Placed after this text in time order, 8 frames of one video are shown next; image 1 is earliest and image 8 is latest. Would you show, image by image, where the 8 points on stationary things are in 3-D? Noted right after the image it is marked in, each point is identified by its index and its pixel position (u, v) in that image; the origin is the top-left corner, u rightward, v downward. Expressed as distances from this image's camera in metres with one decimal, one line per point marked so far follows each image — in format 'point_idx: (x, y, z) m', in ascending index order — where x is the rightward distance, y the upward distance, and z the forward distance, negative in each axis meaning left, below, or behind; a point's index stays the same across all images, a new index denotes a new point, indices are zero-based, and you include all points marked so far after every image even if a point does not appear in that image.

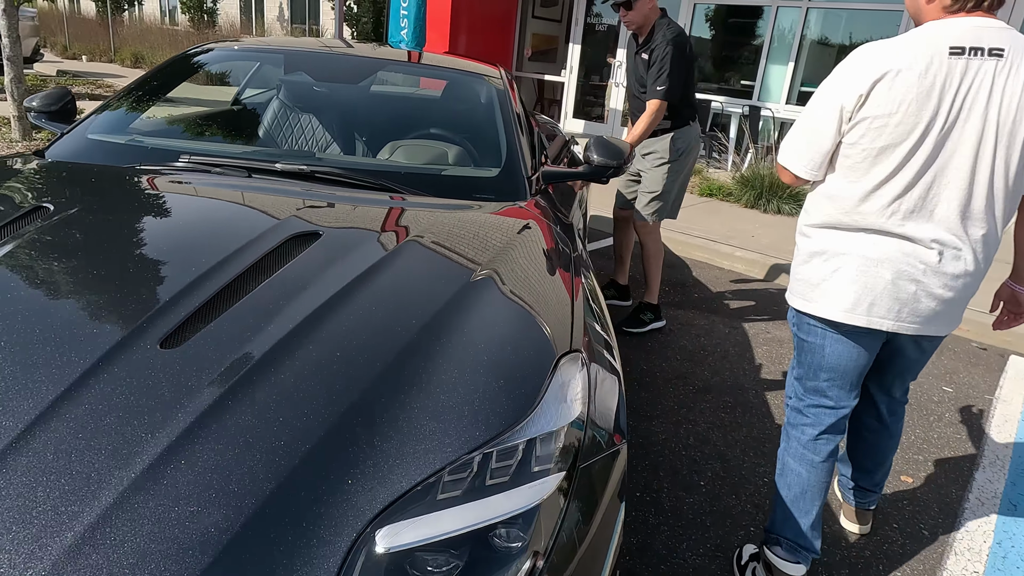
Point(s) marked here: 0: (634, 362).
0: (+0.6, -0.4, +3.4) m
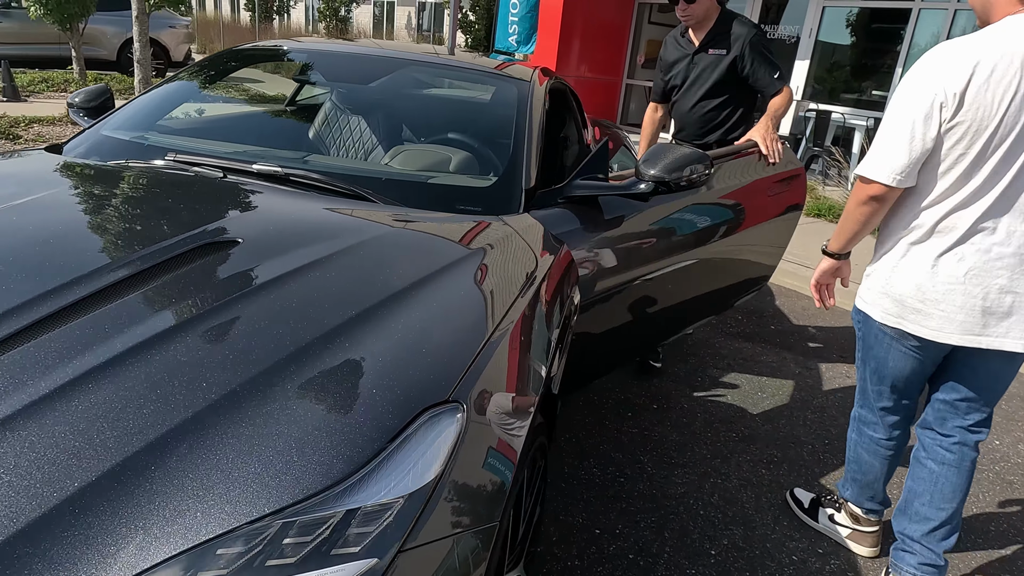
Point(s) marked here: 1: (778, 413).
0: (+0.7, -0.5, +3.0) m
1: (+1.2, -0.6, +3.0) m
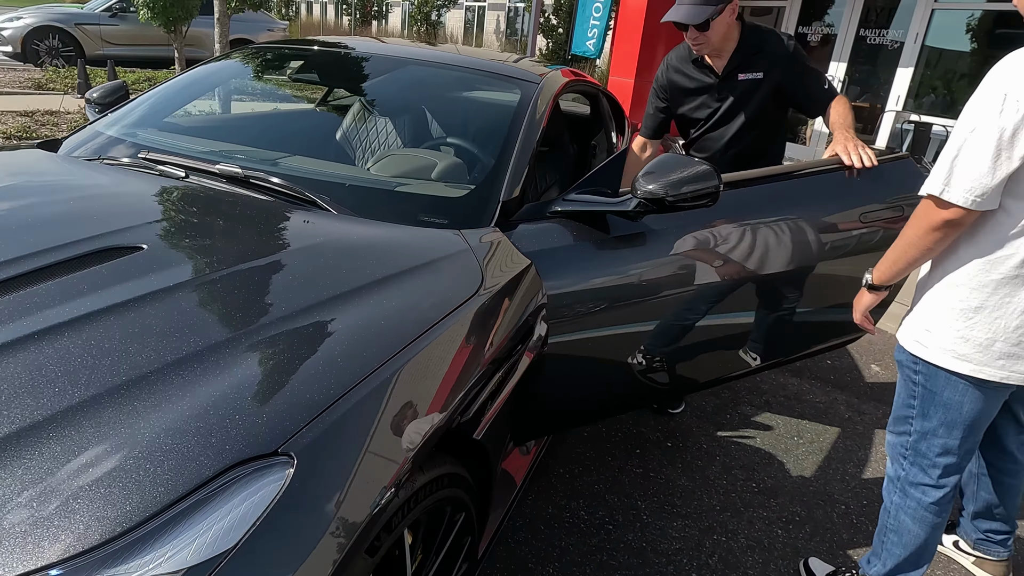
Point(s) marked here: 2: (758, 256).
0: (+0.8, -0.6, +2.7) m
1: (+1.2, -0.7, +2.6) m
2: (+0.8, +0.1, +2.1) m
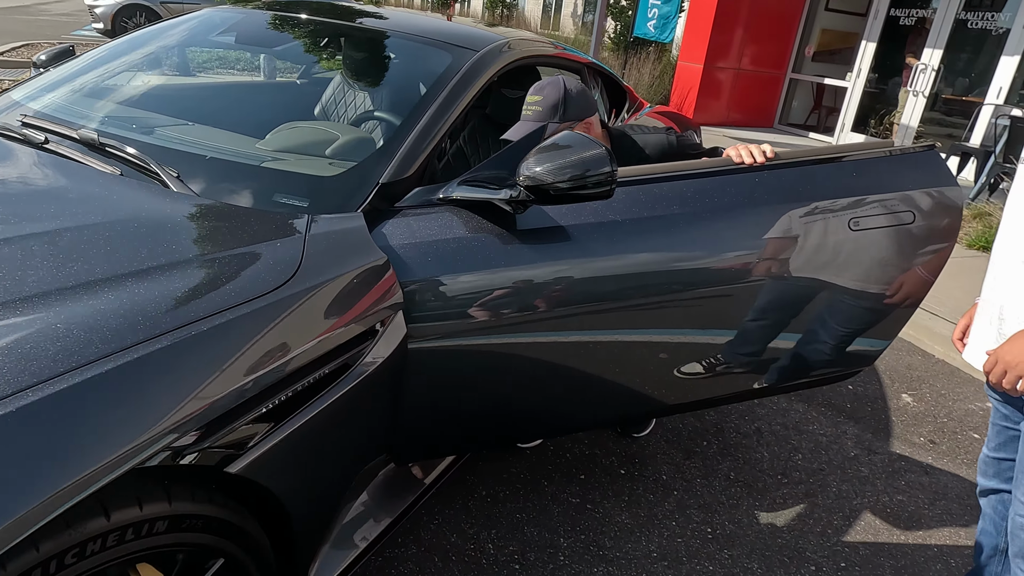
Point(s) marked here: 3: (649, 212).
0: (+0.5, -0.6, +2.4) m
1: (+0.9, -0.8, +2.2) m
2: (+0.5, +0.1, +1.8) m
3: (+0.4, +0.2, +1.8) m
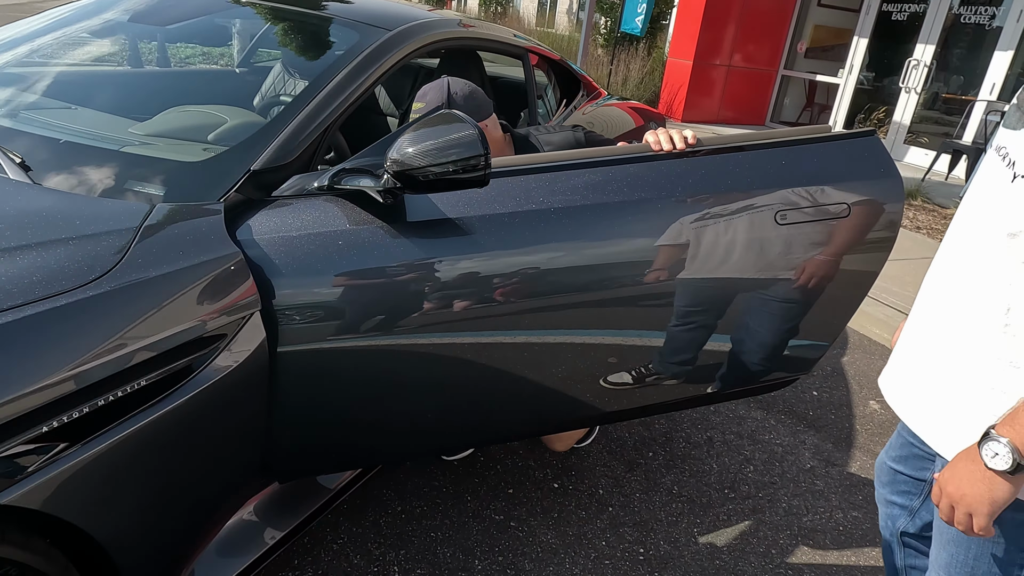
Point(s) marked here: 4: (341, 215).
0: (+0.3, -0.6, +2.2) m
1: (+0.7, -0.8, +2.1) m
2: (+0.3, +0.1, +1.6) m
3: (+0.1, +0.2, +1.6) m
4: (-0.4, +0.2, +1.5) m
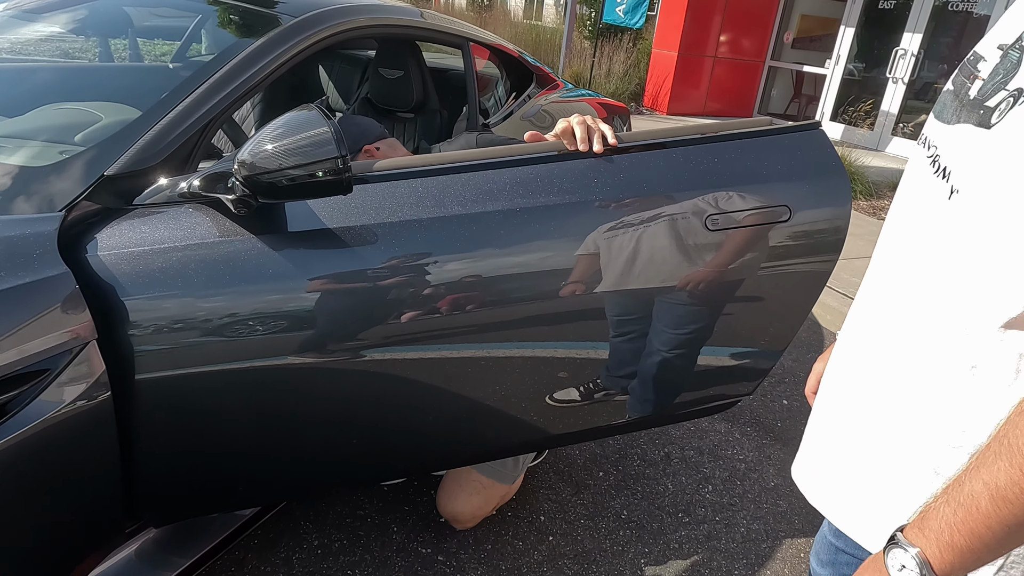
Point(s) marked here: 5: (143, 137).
0: (+0.1, -0.7, +2.0) m
1: (+0.5, -0.8, +1.9) m
2: (+0.1, 0.0, +1.4) m
3: (-0.1, +0.2, +1.4) m
4: (-0.6, +0.1, +1.3) m
5: (-0.7, +0.3, +1.4) m
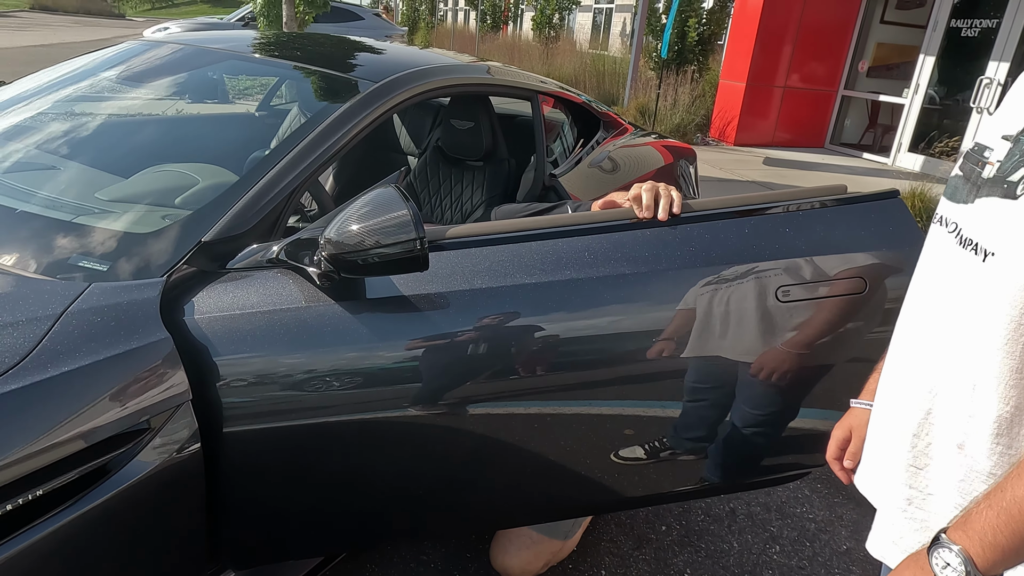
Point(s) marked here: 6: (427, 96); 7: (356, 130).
0: (+0.3, -0.8, +2.0) m
1: (+0.7, -0.9, +1.9) m
2: (+0.2, -0.1, +1.4) m
3: (+0.1, 0.0, +1.5) m
4: (-0.4, 0.0, +1.4) m
5: (-0.6, +0.2, +1.5) m
6: (-0.3, +0.6, +2.0) m
7: (-0.4, +0.4, +1.7) m
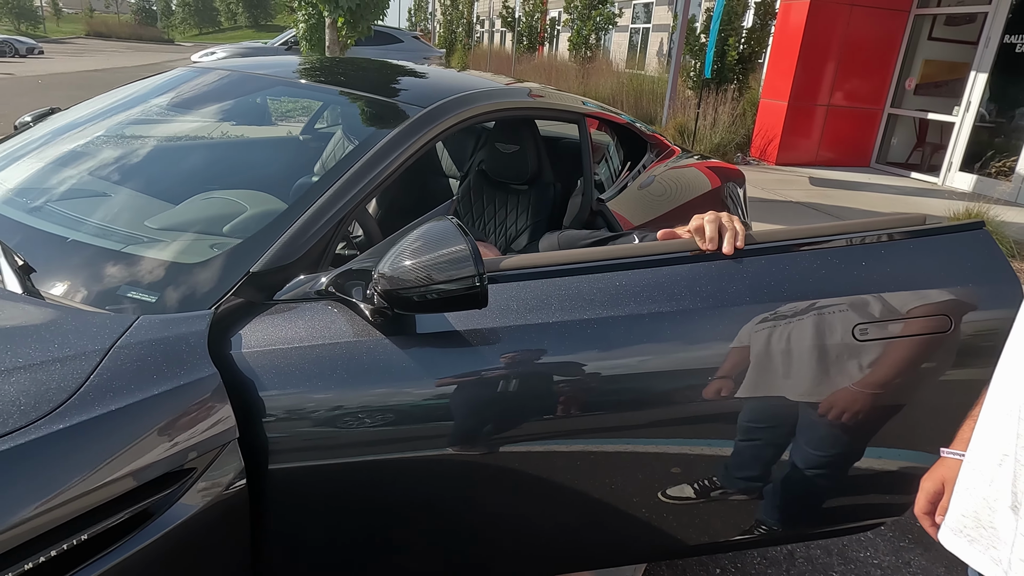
0: (+0.4, -0.9, +1.9) m
1: (+0.8, -1.0, +1.7) m
2: (+0.4, -0.2, +1.4) m
3: (+0.2, 0.0, +1.4) m
4: (-0.3, -0.1, +1.3) m
5: (-0.5, +0.1, +1.4) m
6: (-0.1, +0.5, +1.9) m
7: (-0.3, +0.3, +1.6) m
